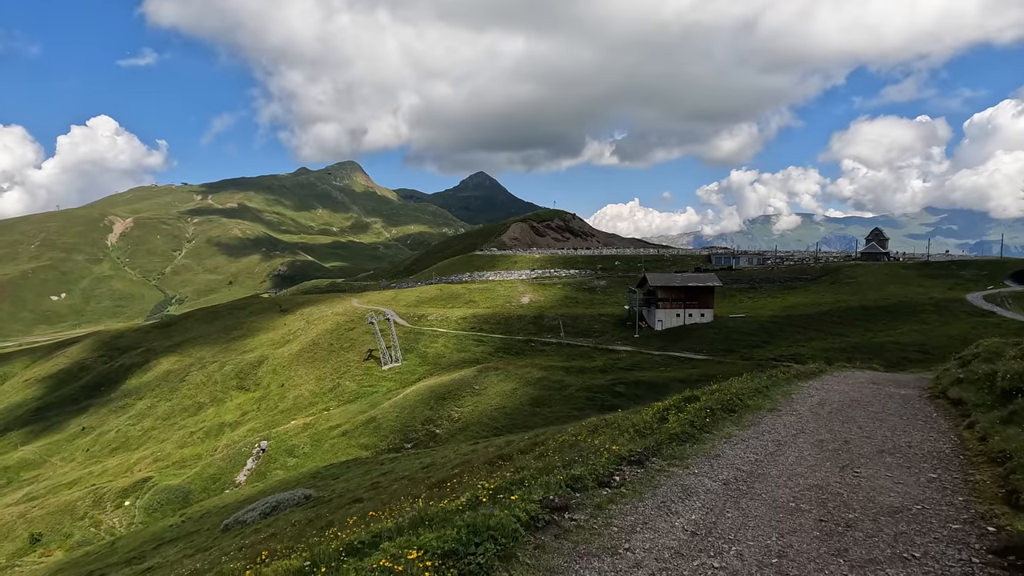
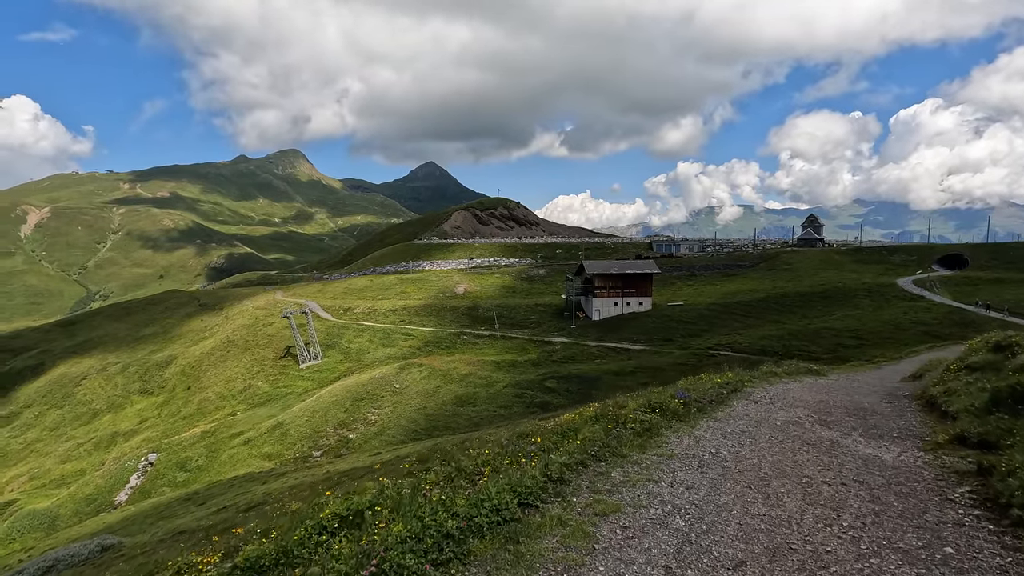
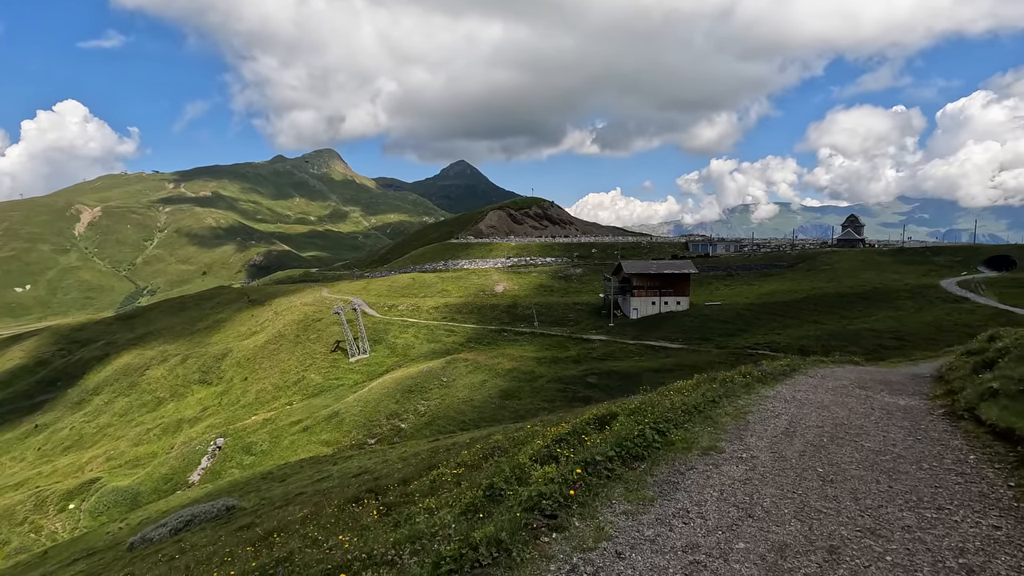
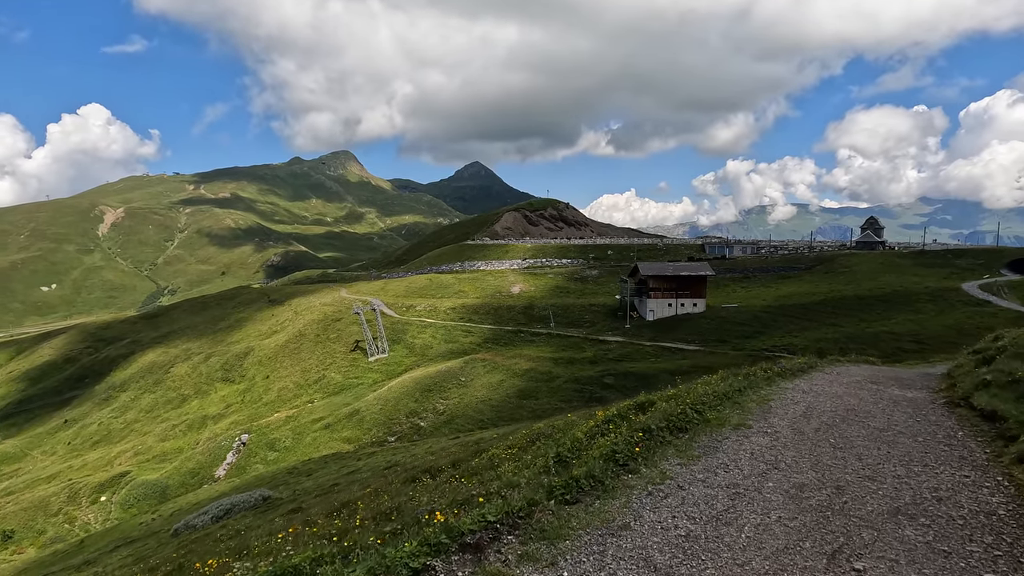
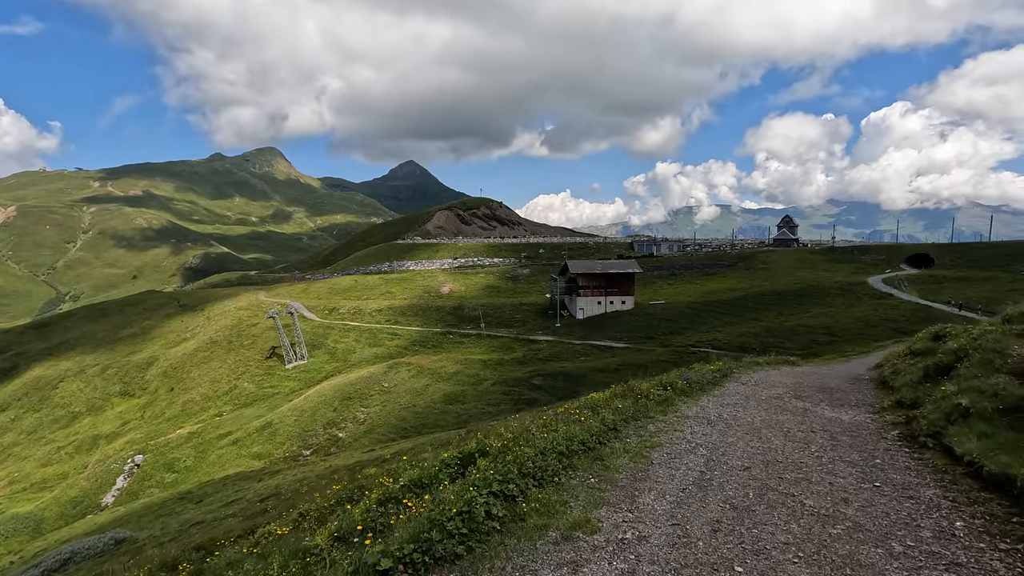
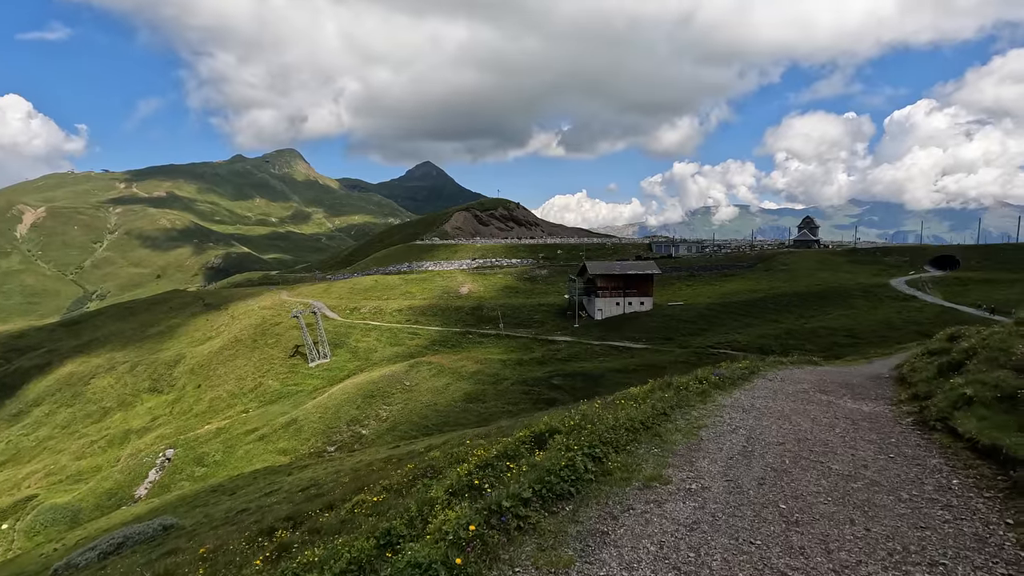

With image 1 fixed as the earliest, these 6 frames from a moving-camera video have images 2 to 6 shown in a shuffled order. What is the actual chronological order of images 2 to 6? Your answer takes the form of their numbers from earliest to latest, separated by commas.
4, 3, 6, 5, 2
